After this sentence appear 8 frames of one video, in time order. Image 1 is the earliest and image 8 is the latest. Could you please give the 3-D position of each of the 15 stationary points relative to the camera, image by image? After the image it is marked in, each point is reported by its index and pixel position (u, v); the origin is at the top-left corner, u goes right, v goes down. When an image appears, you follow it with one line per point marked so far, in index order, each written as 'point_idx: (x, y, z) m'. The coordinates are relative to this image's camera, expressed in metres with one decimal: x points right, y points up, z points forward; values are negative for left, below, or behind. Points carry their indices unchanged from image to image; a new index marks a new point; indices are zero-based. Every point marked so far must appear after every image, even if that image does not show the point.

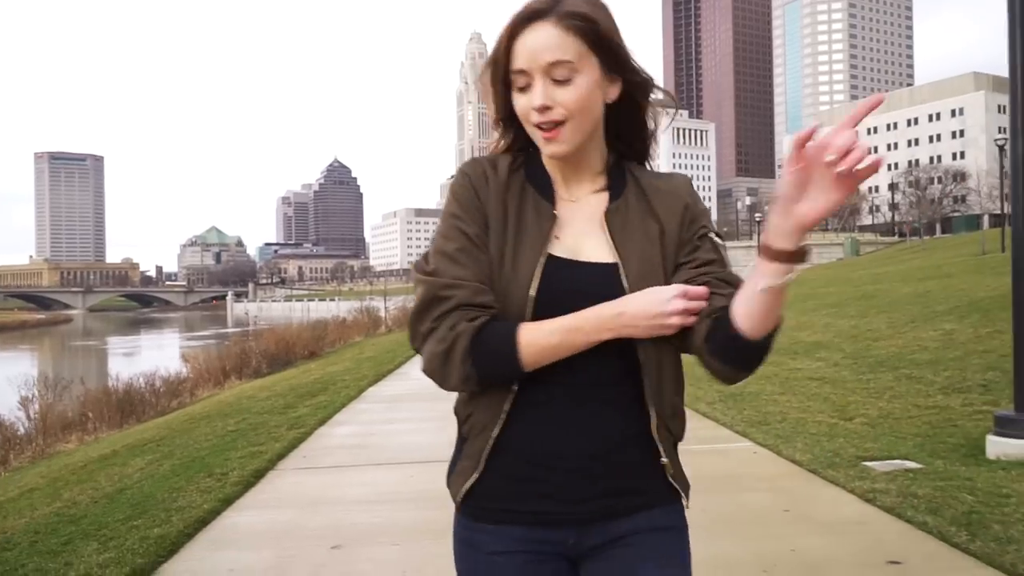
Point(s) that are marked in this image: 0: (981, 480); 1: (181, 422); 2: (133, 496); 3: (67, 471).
0: (+3.4, -1.4, +5.7) m
1: (-5.3, -2.1, +12.6) m
2: (-3.3, -1.8, +6.8) m
3: (-5.5, -2.2, +9.7) m
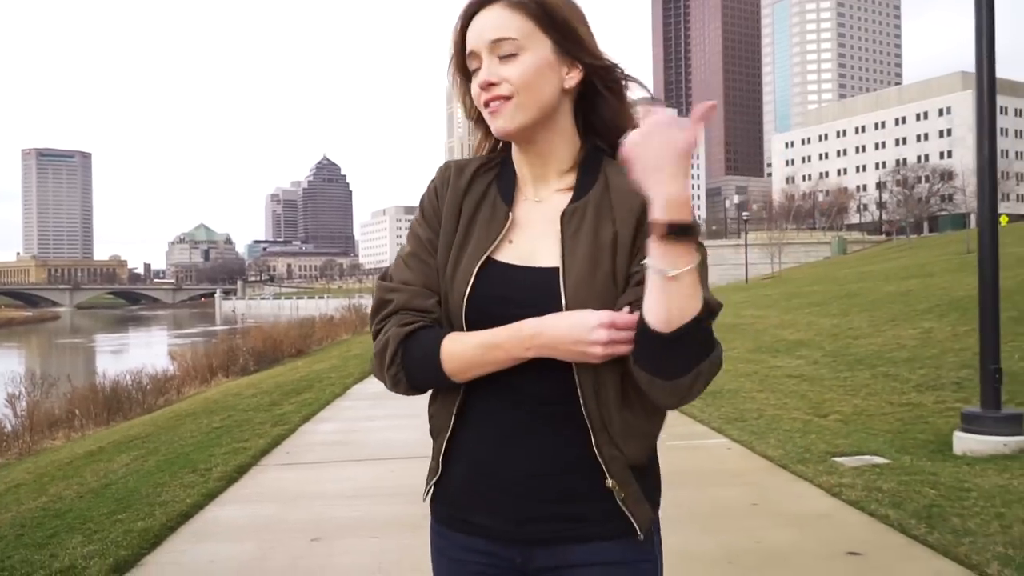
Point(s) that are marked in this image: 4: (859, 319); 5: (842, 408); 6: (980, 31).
0: (+3.2, -1.4, +5.9) m
1: (-5.6, -2.1, +12.7) m
2: (-3.5, -1.8, +6.9) m
3: (-5.7, -2.2, +9.8) m
4: (+7.9, -0.7, +18.0) m
5: (+3.8, -1.4, +9.1) m
6: (+4.1, +2.2, +6.9) m
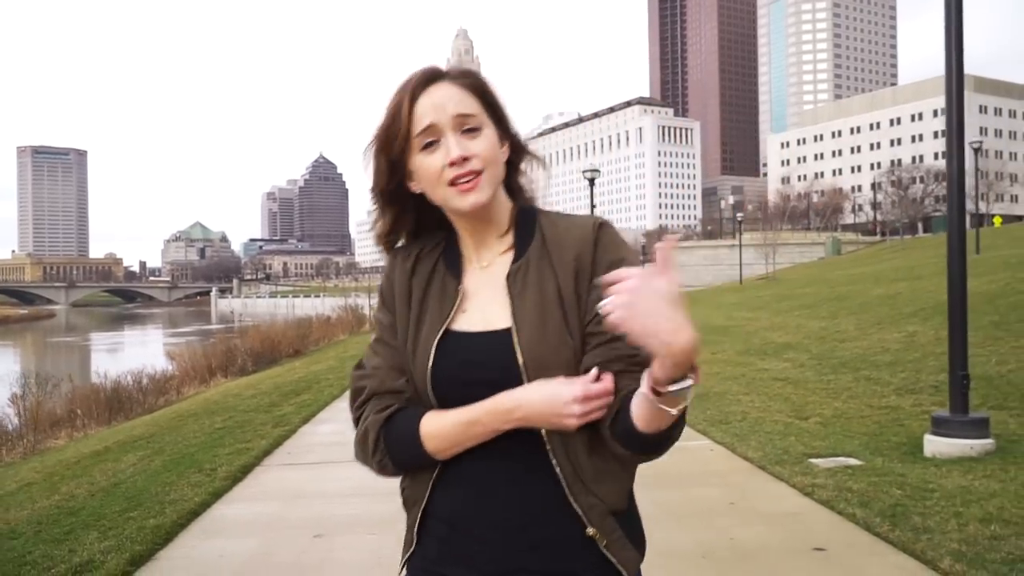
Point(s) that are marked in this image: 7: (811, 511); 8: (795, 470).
0: (+3.2, -1.5, +6.3) m
1: (-5.7, -2.2, +13.0) m
2: (-3.5, -1.9, +7.2) m
3: (-5.8, -2.3, +10.1) m
4: (+7.8, -0.8, +18.3) m
5: (+3.7, -1.5, +9.4) m
6: (+4.0, +2.2, +7.2) m
7: (+2.1, -1.6, +5.6) m
8: (+2.4, -1.5, +6.7) m
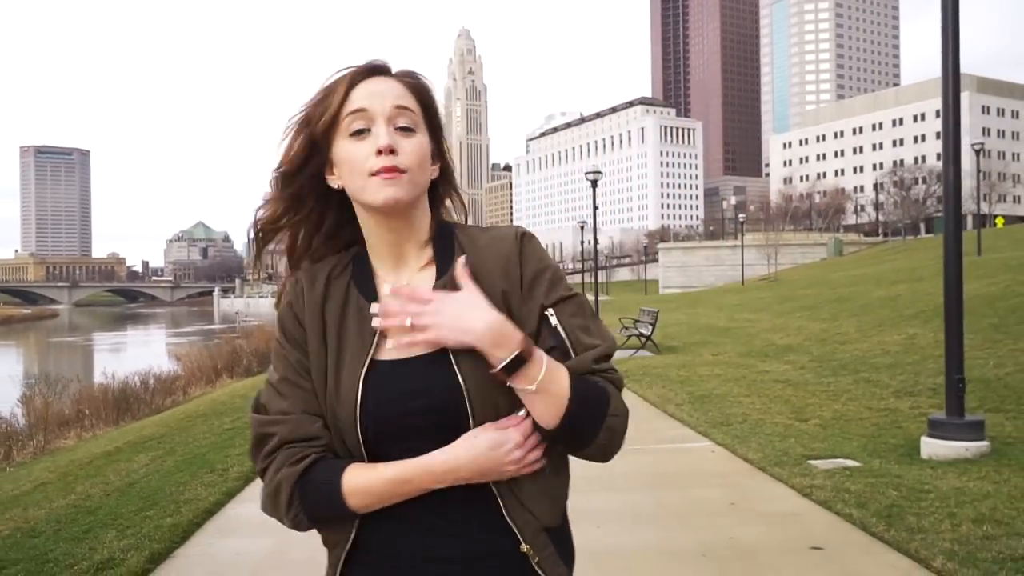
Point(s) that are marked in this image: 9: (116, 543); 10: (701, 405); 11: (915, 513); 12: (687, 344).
0: (+3.2, -1.5, +6.4) m
1: (-5.6, -2.2, +13.2) m
2: (-3.5, -1.9, +7.4) m
3: (-5.7, -2.3, +10.3) m
4: (+7.9, -0.8, +18.5) m
5: (+3.8, -1.5, +9.6) m
6: (+4.1, +2.1, +7.4) m
7: (+2.2, -1.6, +5.8) m
8: (+2.5, -1.6, +6.9) m
9: (-2.9, -1.8, +5.7) m
10: (+2.6, -1.6, +10.6) m
11: (+2.8, -1.6, +5.5) m
12: (+4.3, -1.4, +19.1) m
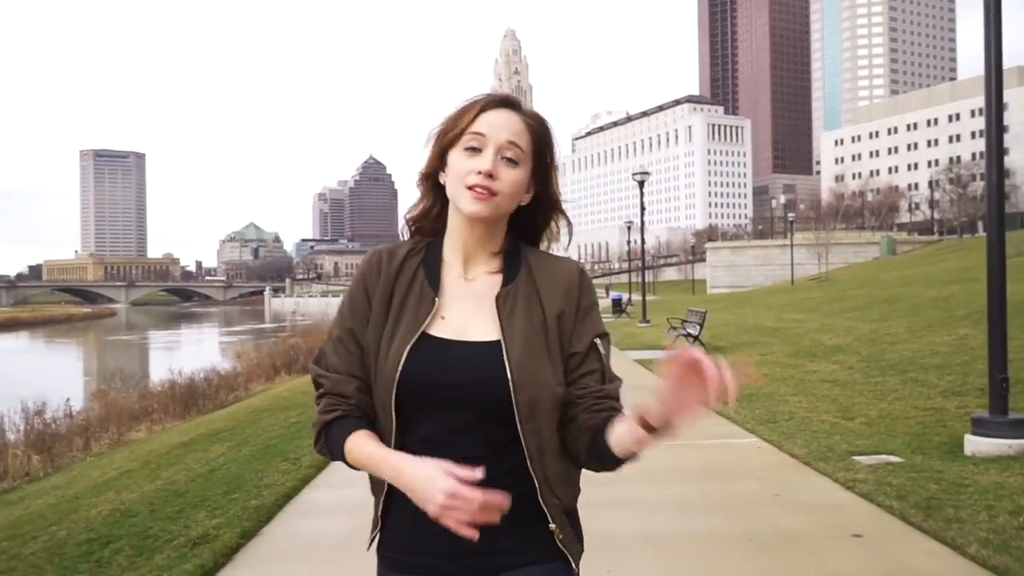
0: (+3.7, -1.6, +6.7) m
1: (-4.7, -2.2, +13.9) m
2: (-2.9, -1.9, +8.0) m
3: (-5.0, -2.3, +11.0) m
4: (+9.0, -0.8, +18.4) m
5: (+4.4, -1.5, +9.8) m
6: (+4.6, +2.1, +7.5) m
7: (+2.6, -1.7, +6.1) m
8: (+3.0, -1.6, +7.1) m
9: (-2.4, -1.9, +6.2) m
10: (+3.3, -1.6, +10.9) m
11: (+3.2, -1.6, +5.7) m
12: (+5.4, -1.4, +19.2) m
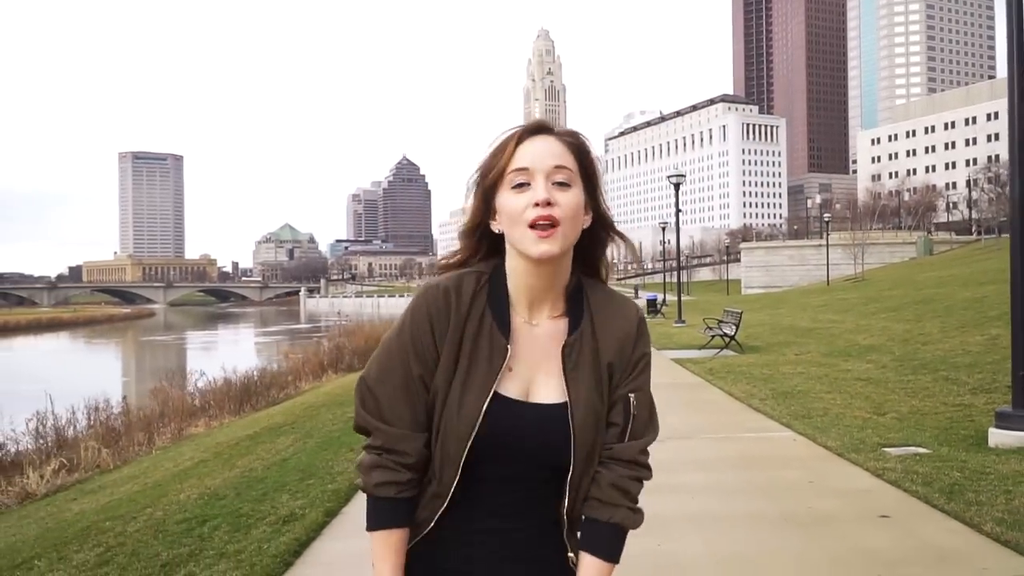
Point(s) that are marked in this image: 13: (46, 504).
0: (+4.2, -1.6, +7.1) m
1: (-3.9, -2.3, +14.7) m
2: (-2.4, -2.0, +8.8) m
3: (-4.3, -2.4, +11.9) m
4: (+10.0, -0.9, +18.7) m
5: (+5.0, -1.6, +10.2) m
6: (+5.1, +2.1, +8.0) m
7: (+3.1, -1.7, +6.6) m
8: (+3.5, -1.6, +7.7) m
9: (-1.9, -1.9, +7.0) m
10: (+3.9, -1.6, +11.4) m
11: (+3.7, -1.6, +6.3) m
12: (+6.4, -1.4, +19.6) m
13: (-6.0, -2.8, +10.3) m
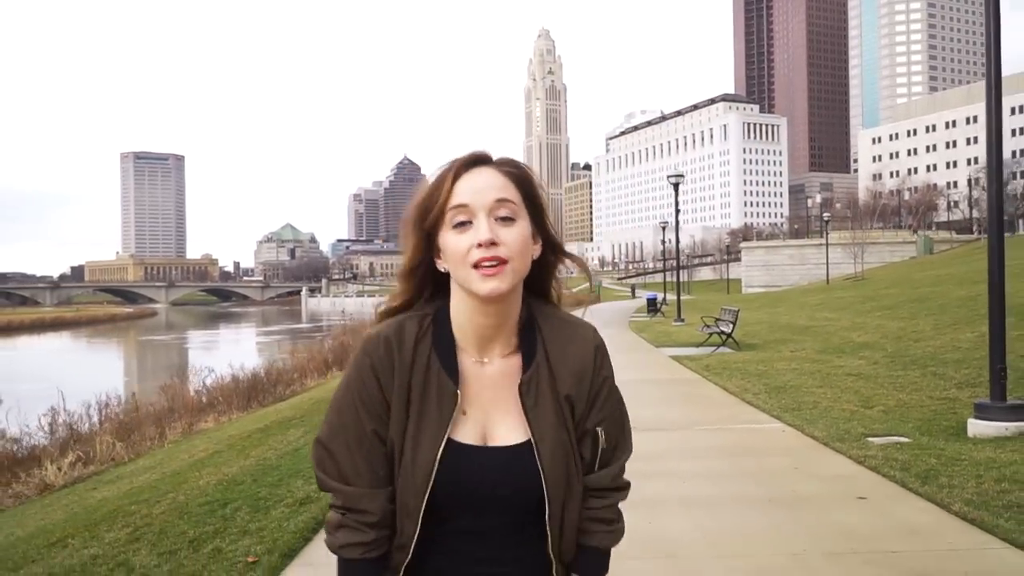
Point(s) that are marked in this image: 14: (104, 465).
0: (+4.2, -1.6, +7.6) m
1: (-3.9, -2.2, +15.1) m
2: (-2.4, -1.9, +9.2) m
3: (-4.3, -2.3, +12.3) m
4: (+10.0, -0.8, +19.1) m
5: (+5.1, -1.5, +10.7) m
6: (+5.1, +2.1, +8.4) m
7: (+3.1, -1.6, +7.0) m
8: (+3.5, -1.6, +8.1) m
9: (-1.9, -1.9, +7.4) m
10: (+4.0, -1.6, +11.8) m
11: (+3.7, -1.6, +6.7) m
12: (+6.5, -1.4, +20.0) m
13: (-6.0, -2.8, +10.7) m
14: (-7.0, -3.0, +13.4) m
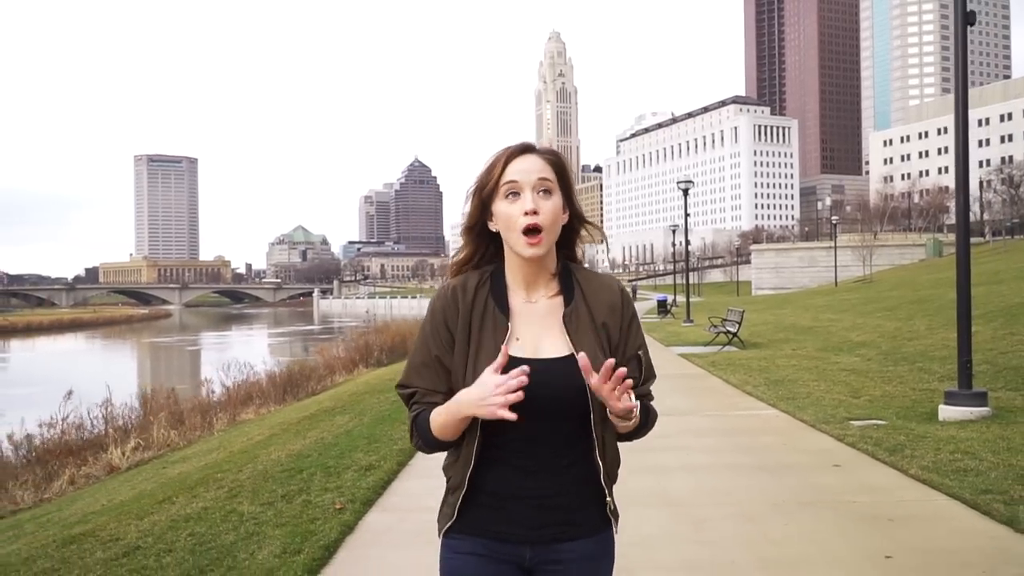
0: (+4.5, -1.6, +8.7) m
1: (-3.5, -2.3, +16.4) m
2: (-2.0, -1.9, +10.5) m
3: (-3.9, -2.4, +13.6) m
4: (+10.5, -0.9, +20.2) m
5: (+5.4, -1.6, +11.8) m
6: (+5.4, +2.1, +9.6) m
7: (+3.4, -1.7, +8.2) m
8: (+3.8, -1.6, +9.3) m
9: (-1.6, -1.9, +8.7) m
10: (+4.3, -1.6, +13.0) m
11: (+4.0, -1.6, +7.9) m
12: (+7.0, -1.4, +21.2) m
13: (-5.7, -2.8, +12.0) m
14: (-6.6, -3.0, +14.8) m
